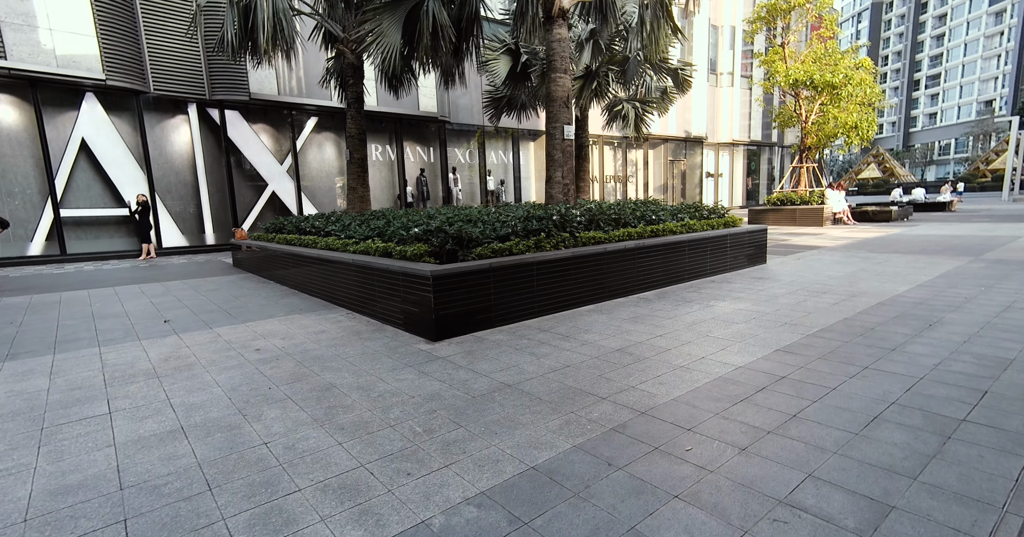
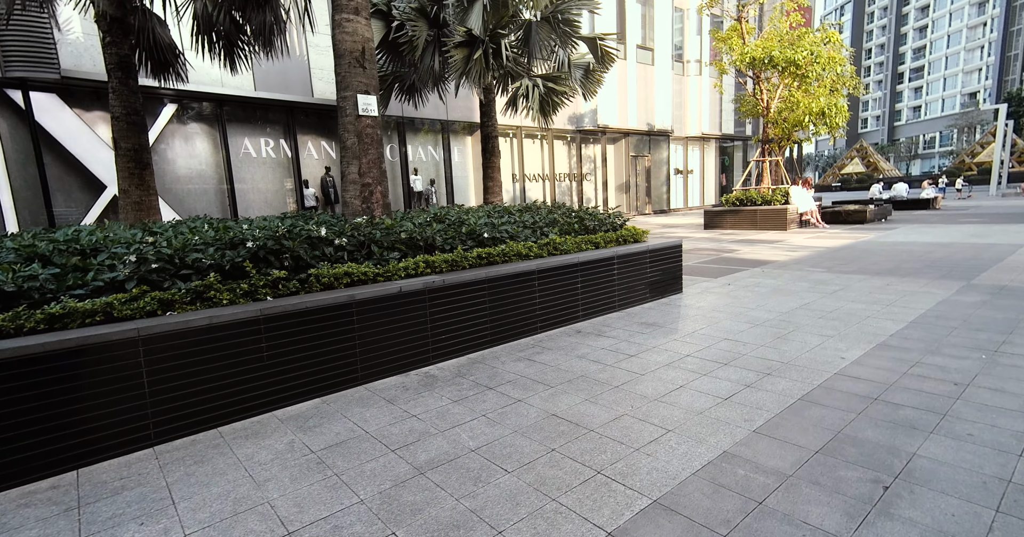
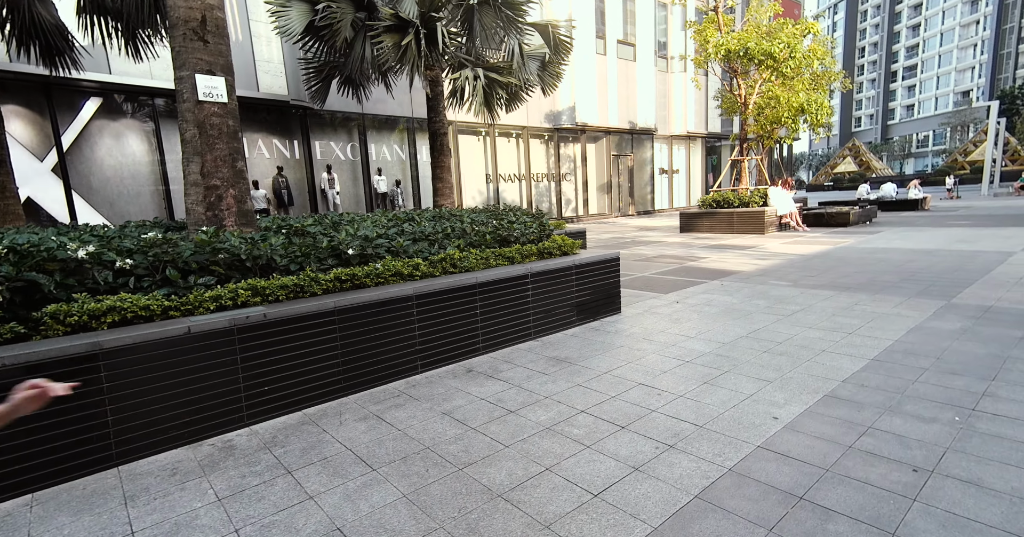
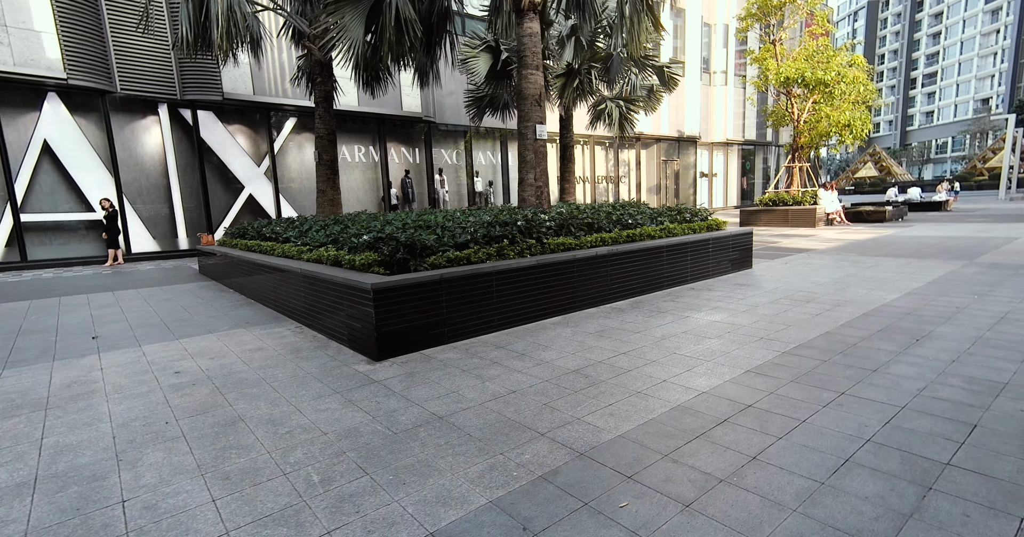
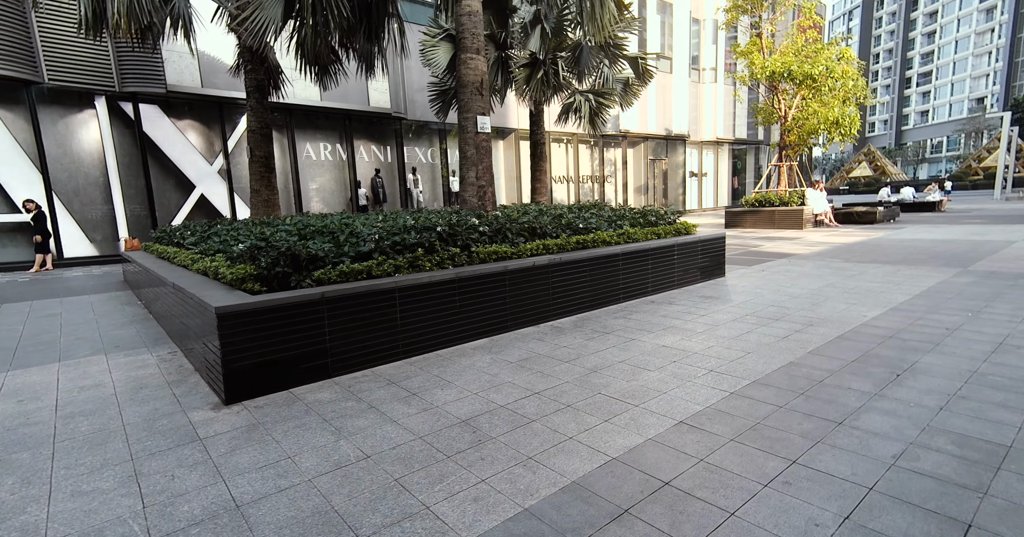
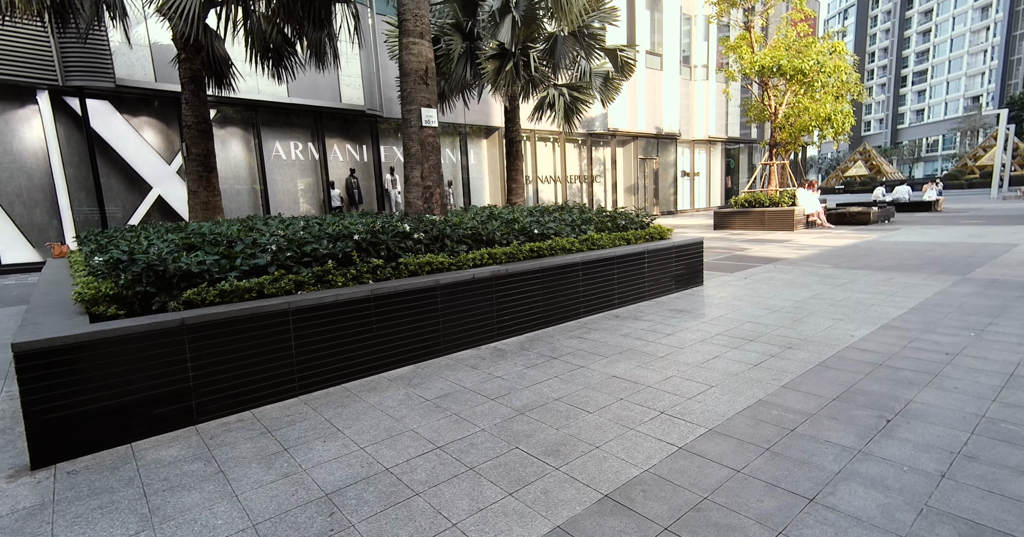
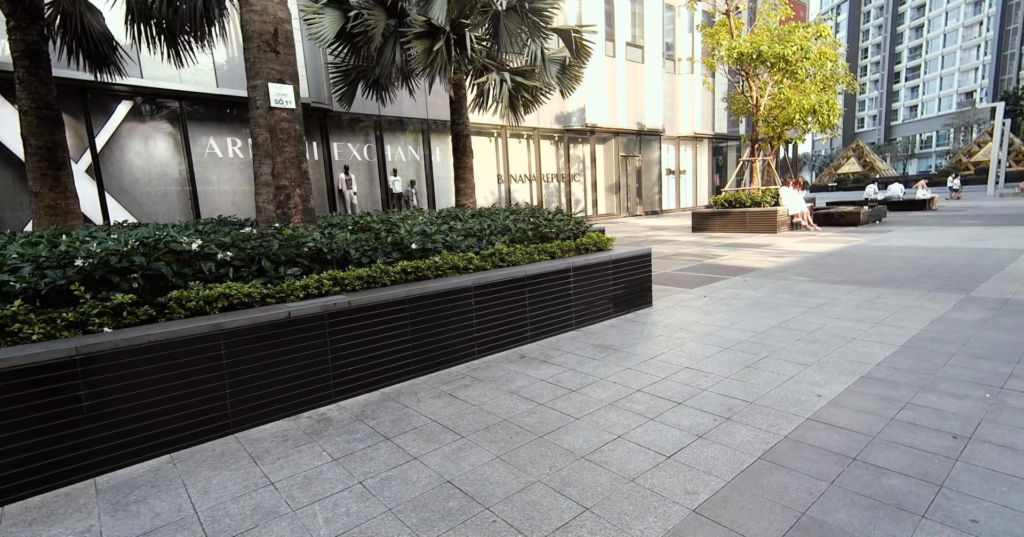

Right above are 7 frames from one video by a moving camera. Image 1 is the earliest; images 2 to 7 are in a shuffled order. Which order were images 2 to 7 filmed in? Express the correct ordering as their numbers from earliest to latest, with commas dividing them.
4, 5, 6, 2, 7, 3
